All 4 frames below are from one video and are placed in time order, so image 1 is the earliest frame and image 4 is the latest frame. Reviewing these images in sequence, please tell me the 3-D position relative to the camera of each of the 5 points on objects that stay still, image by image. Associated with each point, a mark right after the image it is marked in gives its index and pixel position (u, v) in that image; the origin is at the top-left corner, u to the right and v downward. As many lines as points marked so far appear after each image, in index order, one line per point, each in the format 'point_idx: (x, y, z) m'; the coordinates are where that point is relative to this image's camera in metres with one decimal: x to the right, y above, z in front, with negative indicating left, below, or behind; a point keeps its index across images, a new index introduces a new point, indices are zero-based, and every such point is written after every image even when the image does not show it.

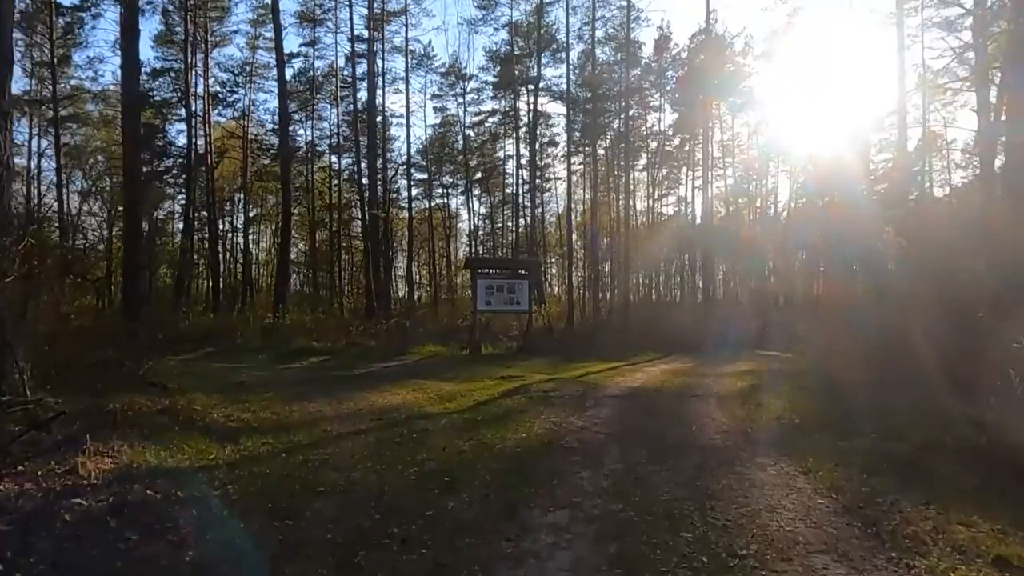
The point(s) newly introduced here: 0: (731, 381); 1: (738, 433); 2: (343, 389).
0: (+3.7, -1.6, +12.7) m
1: (+2.2, -1.4, +7.1) m
2: (-2.5, -1.5, +11.2) m
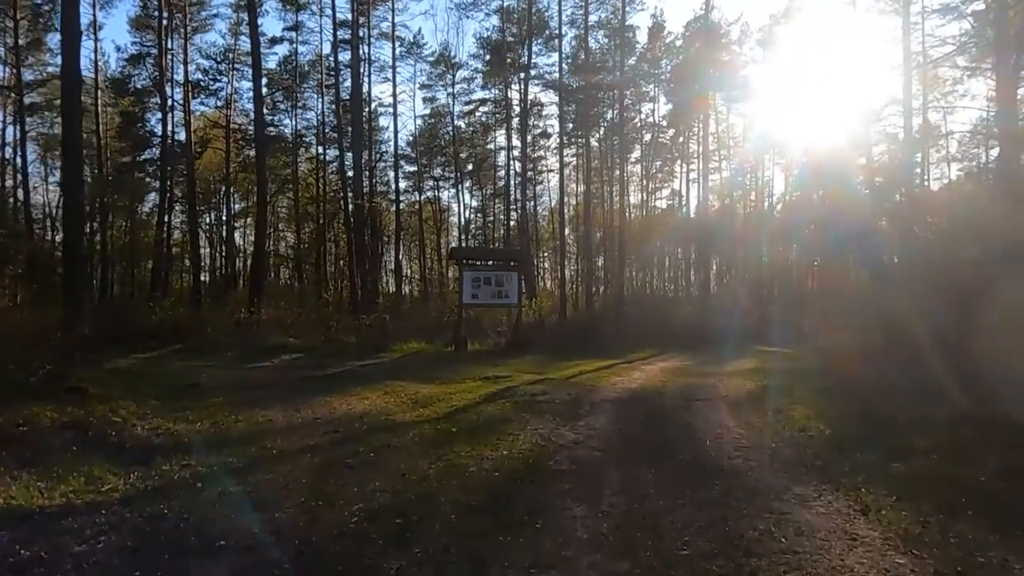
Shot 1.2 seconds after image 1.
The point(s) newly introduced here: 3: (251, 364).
0: (+3.5, -1.4, +11.5) m
1: (+2.0, -1.3, +5.9) m
2: (-2.7, -1.4, +10.0) m
3: (-5.5, -1.6, +15.6) m
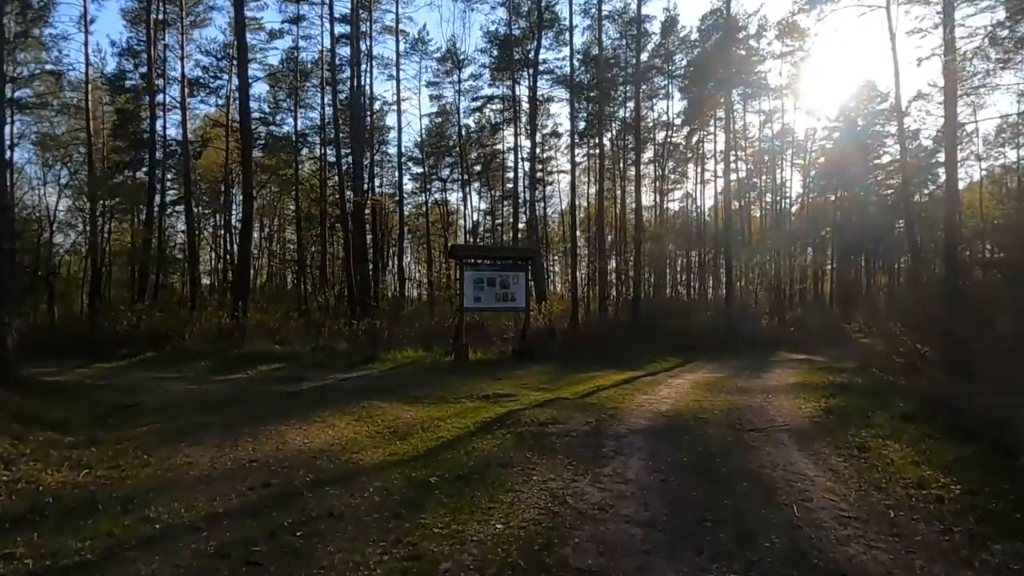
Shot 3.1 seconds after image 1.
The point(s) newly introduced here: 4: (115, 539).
0: (+3.6, -1.4, +9.6) m
1: (+2.0, -1.3, +4.0) m
2: (-2.7, -1.4, +8.1) m
3: (-5.4, -1.6, +13.8) m
4: (-2.0, -1.3, +3.7) m
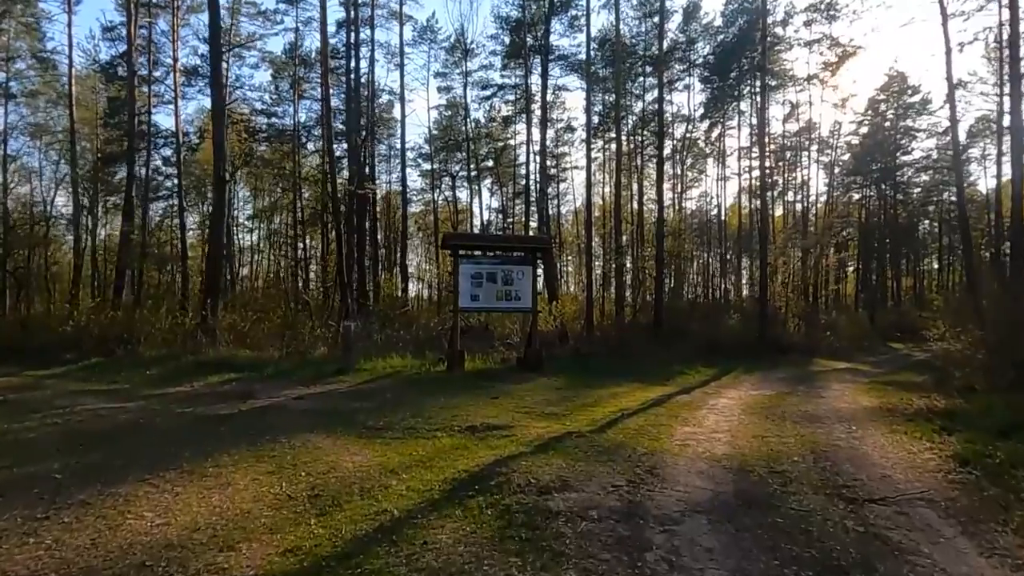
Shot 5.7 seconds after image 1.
0: (+3.5, -1.4, +6.9) m
1: (+1.8, -1.2, +1.4) m
2: (-2.8, -1.3, +5.6) m
3: (-5.3, -1.5, +11.3) m
4: (-2.1, -1.2, +1.2) m
